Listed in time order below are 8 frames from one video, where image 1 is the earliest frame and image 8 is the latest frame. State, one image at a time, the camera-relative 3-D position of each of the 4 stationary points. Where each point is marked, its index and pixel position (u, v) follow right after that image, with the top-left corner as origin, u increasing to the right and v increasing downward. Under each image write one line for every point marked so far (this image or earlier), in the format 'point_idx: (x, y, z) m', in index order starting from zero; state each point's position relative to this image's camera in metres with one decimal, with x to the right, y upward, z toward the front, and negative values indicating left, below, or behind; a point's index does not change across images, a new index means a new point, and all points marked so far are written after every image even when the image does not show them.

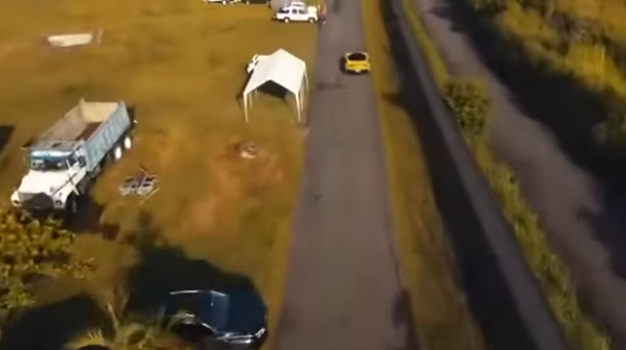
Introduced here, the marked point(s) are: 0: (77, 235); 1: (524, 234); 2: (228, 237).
0: (-7.3, -1.9, +19.3) m
1: (+6.1, -1.7, +18.1) m
2: (-2.6, -1.9, +19.1) m
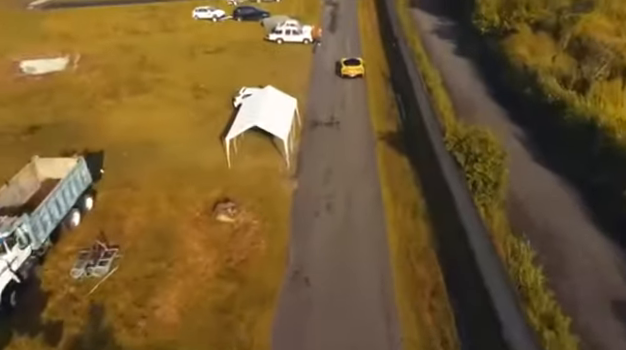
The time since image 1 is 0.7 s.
0: (-7.7, -4.2, +16.0) m
1: (+5.8, -4.0, +14.8) m
2: (-3.0, -4.2, +15.7) m
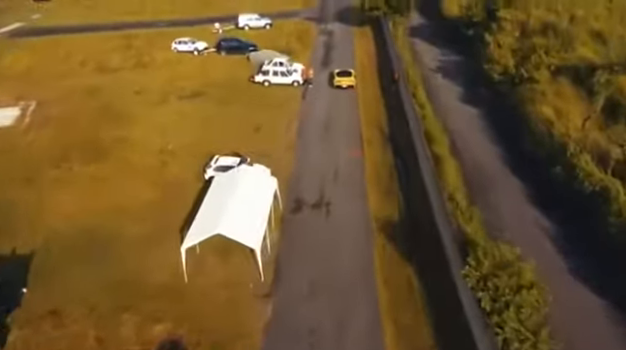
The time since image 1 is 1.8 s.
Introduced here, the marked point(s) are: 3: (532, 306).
0: (-8.4, -8.0, +10.5) m
1: (+5.1, -7.9, +9.3) m
2: (-3.6, -8.0, +10.3) m
3: (+5.7, -3.5, +16.2) m
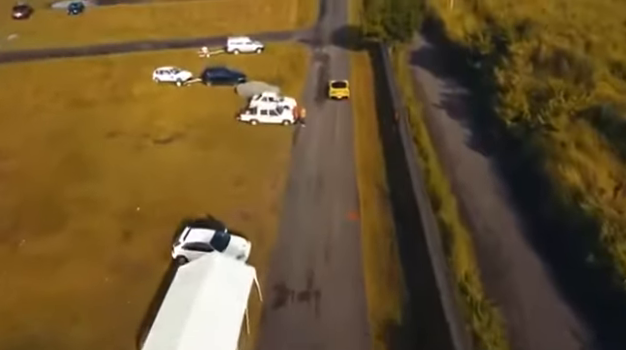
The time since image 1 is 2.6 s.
0: (-8.9, -10.9, +6.4) m
1: (+4.6, -10.8, +5.2) m
2: (-4.1, -11.0, +6.1) m
3: (+5.2, -6.5, +12.0) m
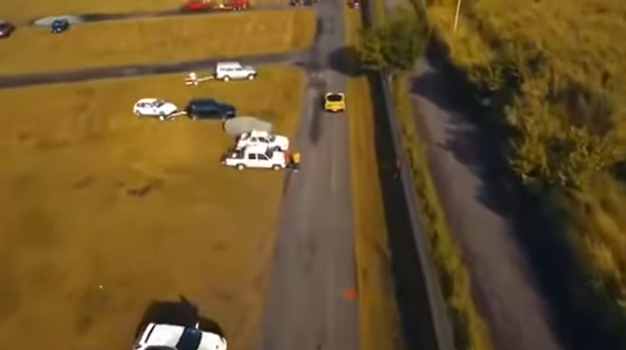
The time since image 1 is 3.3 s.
0: (-9.2, -13.7, +2.6) m
1: (+4.3, -13.7, +1.5) m
2: (-4.5, -13.8, +2.4) m
3: (+4.8, -9.3, +8.3) m
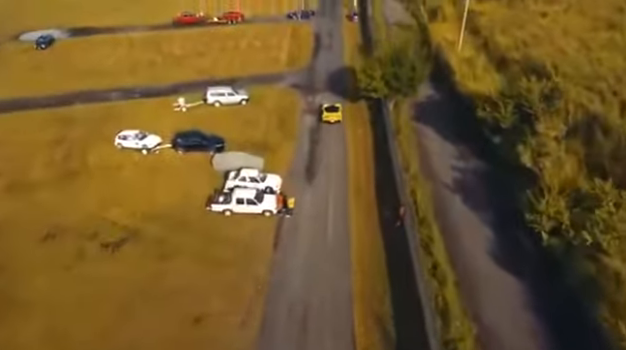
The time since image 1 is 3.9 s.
0: (-9.5, -16.1, -0.7) m
1: (+4.0, -16.0, -1.8) m
2: (-4.8, -16.1, -0.9) m
3: (+4.6, -11.7, +5.0) m
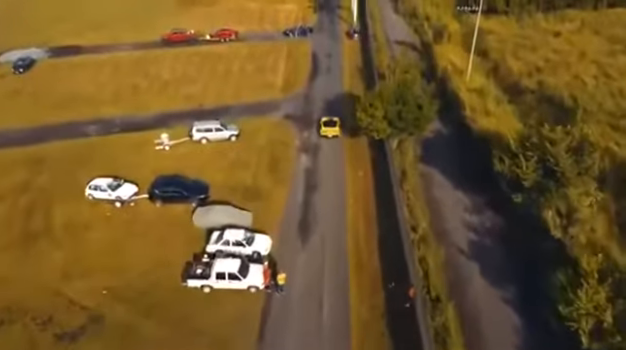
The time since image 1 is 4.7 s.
0: (-9.8, -19.1, -5.3) m
1: (+3.7, -19.1, -6.4) m
2: (-5.1, -19.2, -5.5) m
3: (+4.3, -14.8, +0.5) m
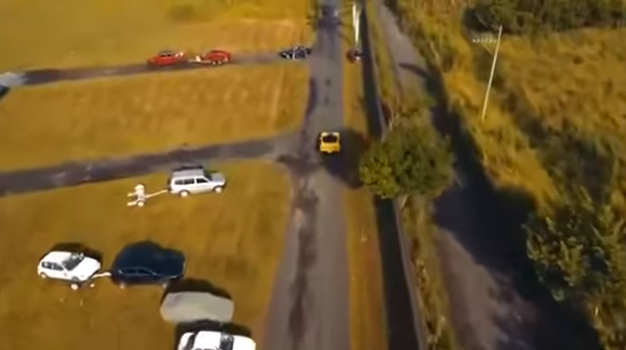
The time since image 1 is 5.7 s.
0: (-10.2, -22.7, -11.2) m
1: (+3.3, -22.6, -12.3) m
2: (-5.5, -22.7, -11.4) m
3: (+3.9, -18.4, -5.4) m
